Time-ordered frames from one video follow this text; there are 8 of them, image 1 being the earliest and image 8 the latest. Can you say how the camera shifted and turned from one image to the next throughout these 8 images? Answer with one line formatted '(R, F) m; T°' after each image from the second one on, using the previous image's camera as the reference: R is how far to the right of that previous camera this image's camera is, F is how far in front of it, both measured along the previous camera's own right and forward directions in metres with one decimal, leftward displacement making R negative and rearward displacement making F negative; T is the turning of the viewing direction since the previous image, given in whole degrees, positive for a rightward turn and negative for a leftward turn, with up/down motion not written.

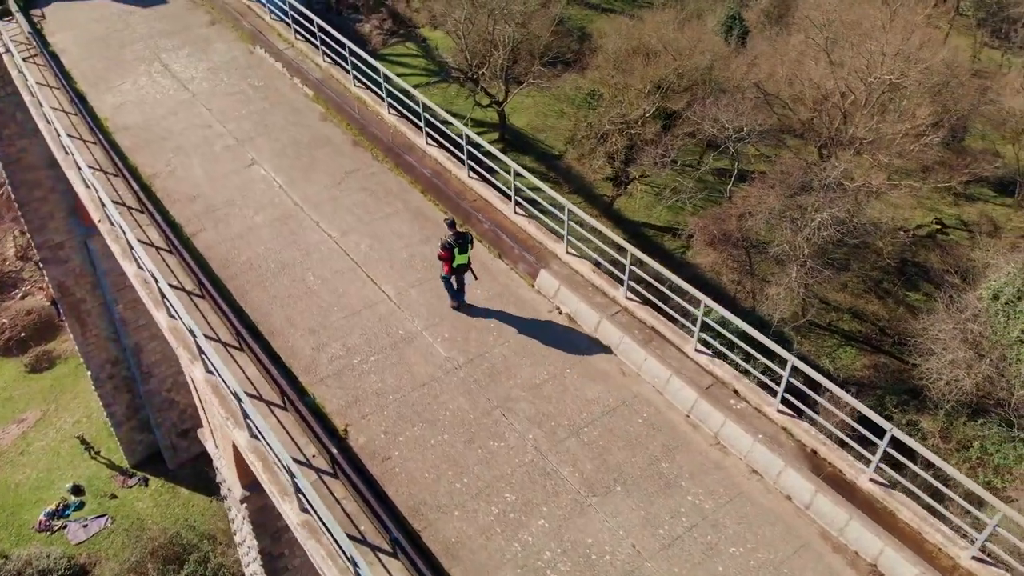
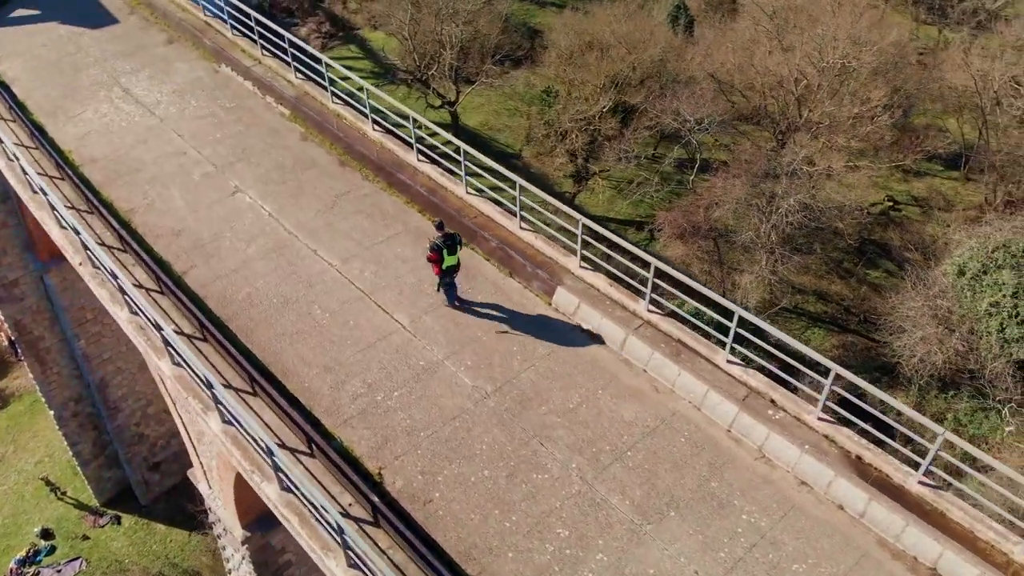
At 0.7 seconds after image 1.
(-0.8, +0.3) m; +4°
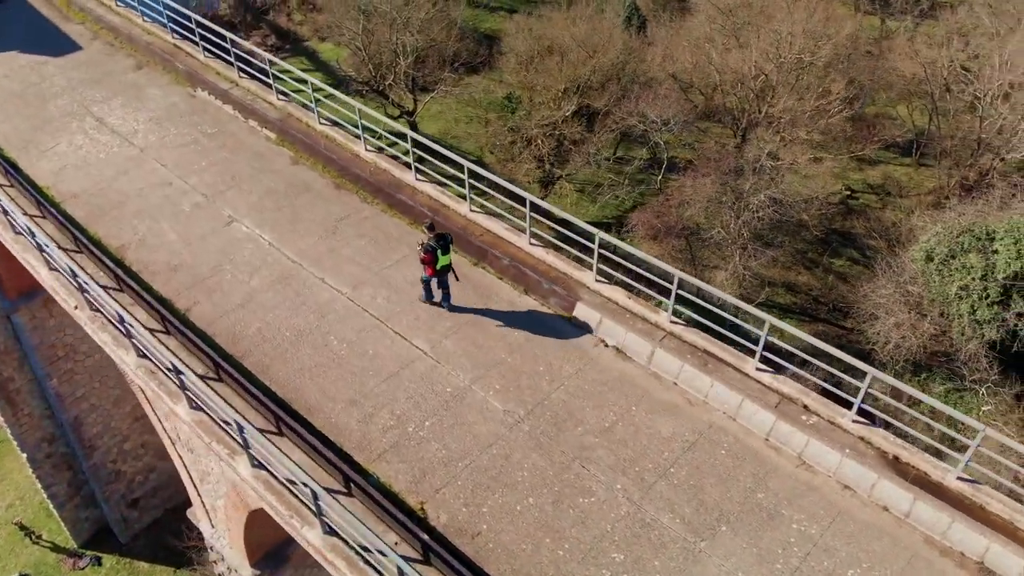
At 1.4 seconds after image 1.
(-0.7, +0.2) m; +4°
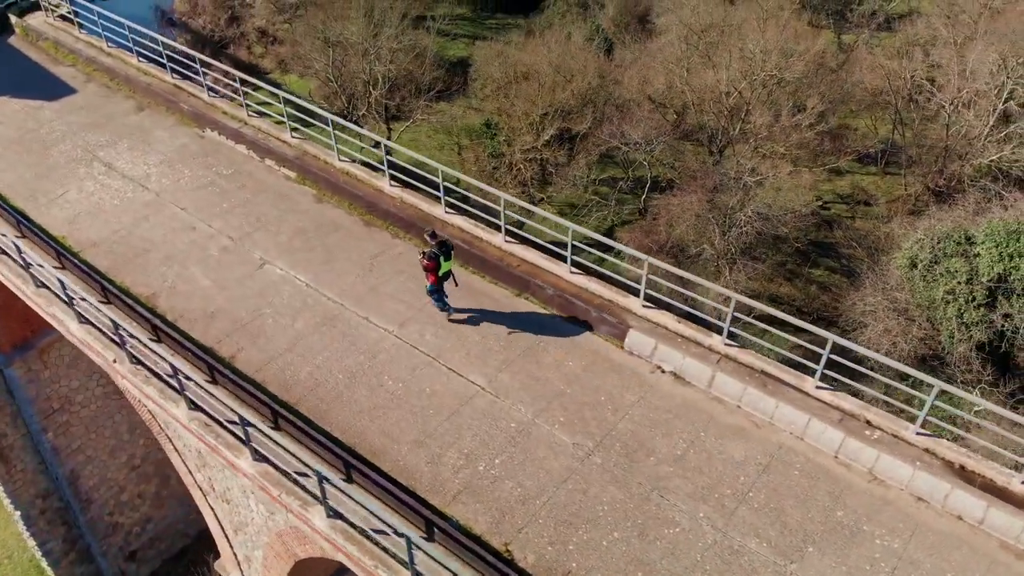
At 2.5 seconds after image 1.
(-1.0, +0.1) m; +3°
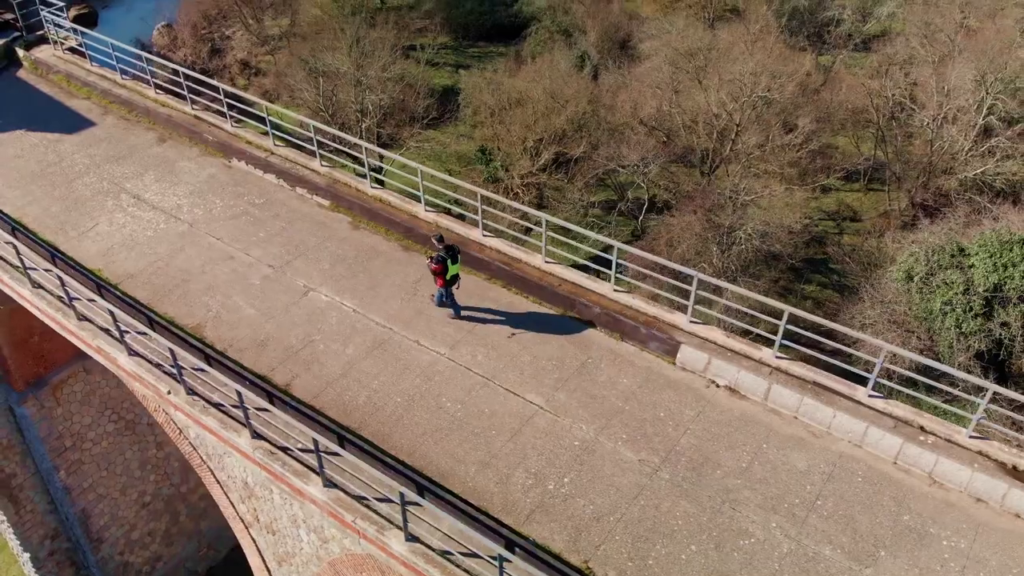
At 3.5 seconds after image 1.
(-0.8, -0.1) m; +2°
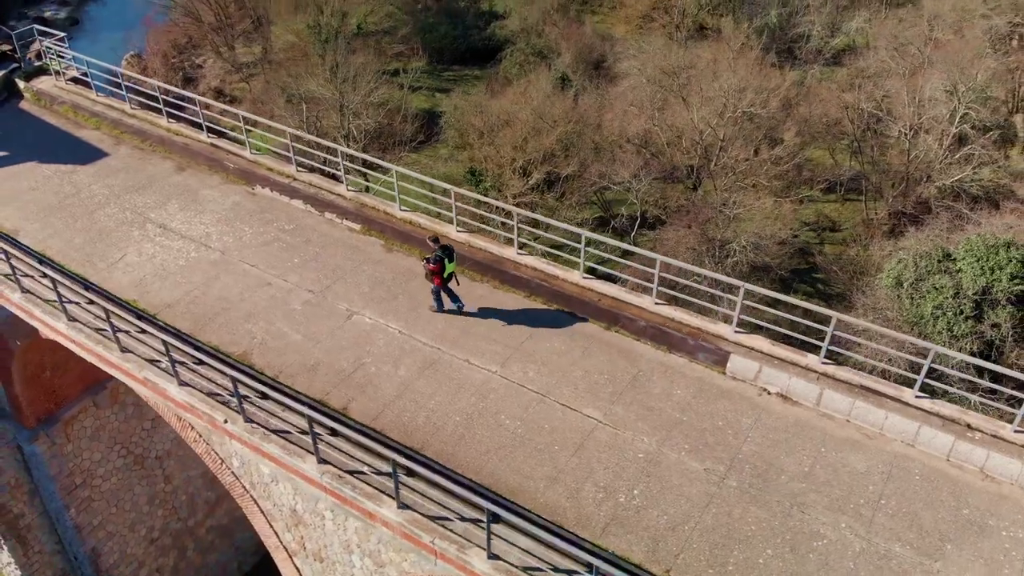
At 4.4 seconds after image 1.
(-0.9, -0.1) m; +3°
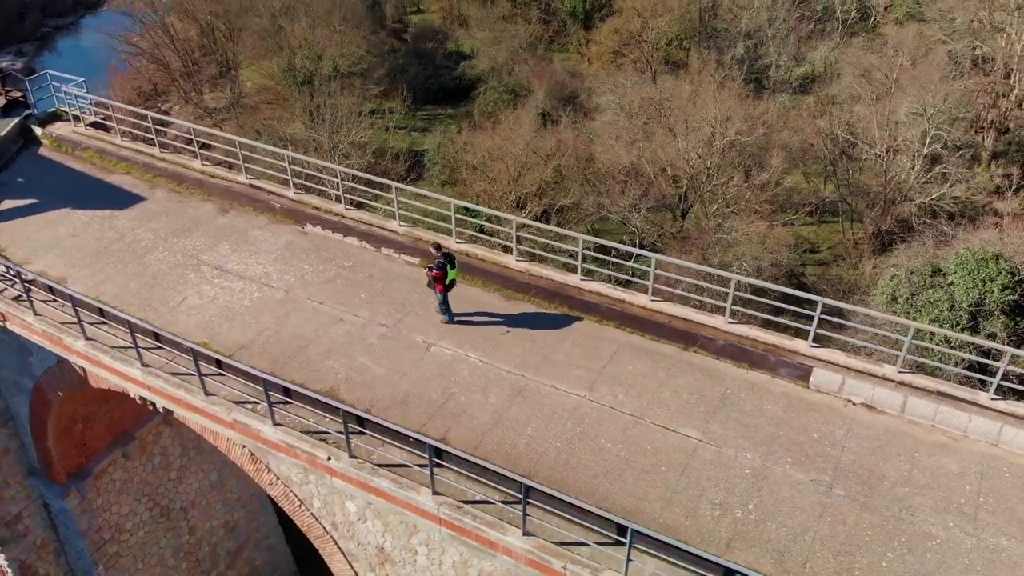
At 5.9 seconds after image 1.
(-1.4, -0.1) m; +4°
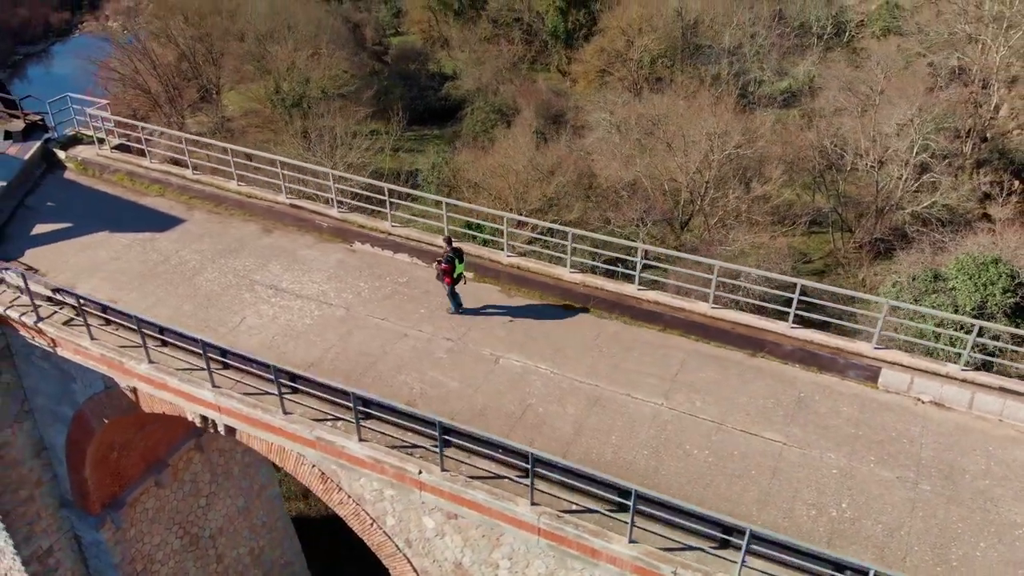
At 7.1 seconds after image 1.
(-1.1, 0.0) m; +2°
